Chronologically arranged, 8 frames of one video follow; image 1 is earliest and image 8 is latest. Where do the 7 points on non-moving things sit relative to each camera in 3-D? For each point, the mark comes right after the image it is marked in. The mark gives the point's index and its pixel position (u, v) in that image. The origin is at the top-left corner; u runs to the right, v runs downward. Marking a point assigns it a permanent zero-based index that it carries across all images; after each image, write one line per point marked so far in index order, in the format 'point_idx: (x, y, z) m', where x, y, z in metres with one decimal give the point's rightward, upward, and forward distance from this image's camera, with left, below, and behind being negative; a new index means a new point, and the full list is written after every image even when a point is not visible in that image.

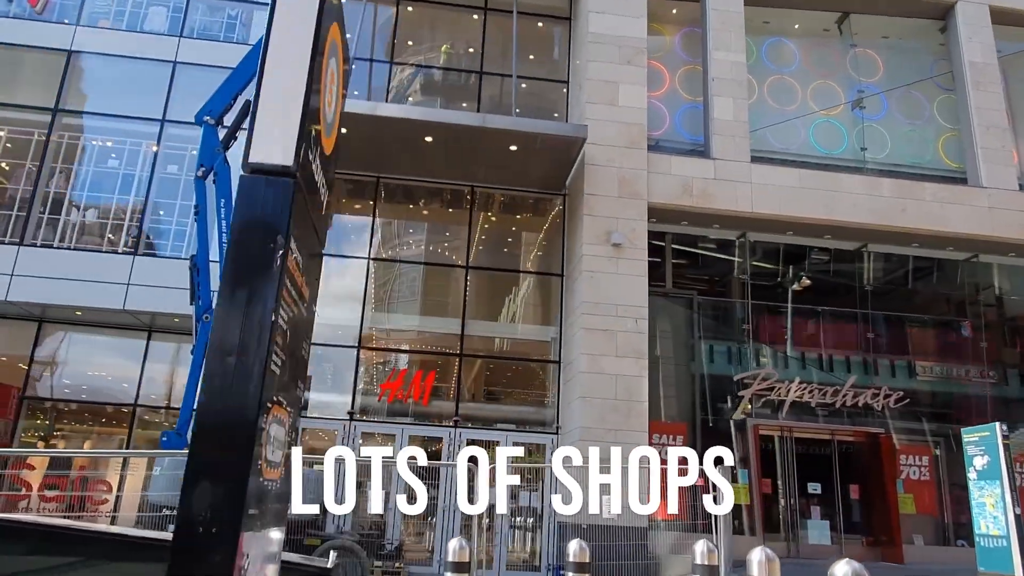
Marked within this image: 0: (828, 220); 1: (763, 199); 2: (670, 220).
0: (+6.4, +1.3, +14.5) m
1: (+5.0, +1.8, +14.5) m
2: (+3.3, +1.4, +15.1) m
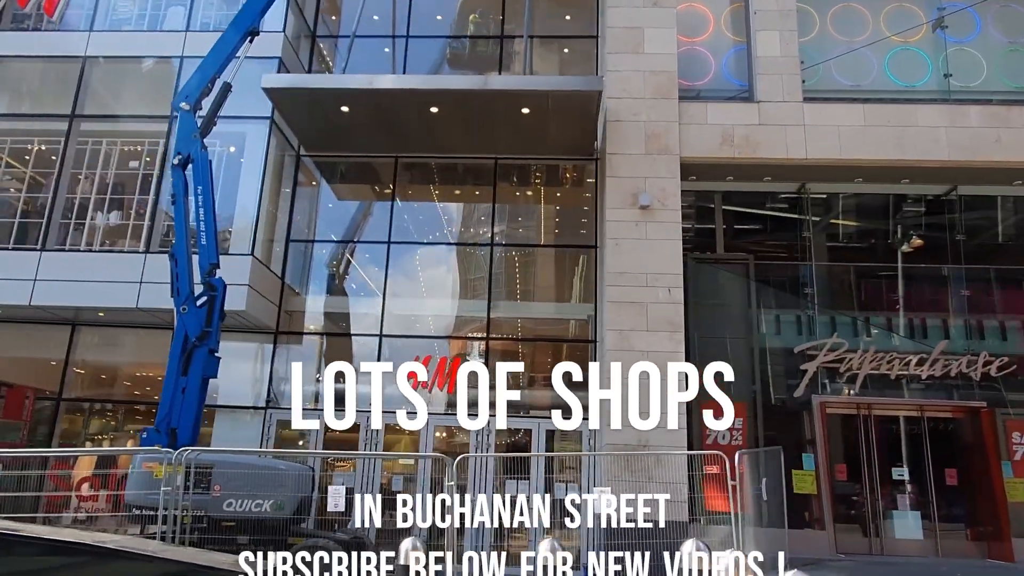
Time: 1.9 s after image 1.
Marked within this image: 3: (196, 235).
0: (+6.6, +2.1, +12.4) m
1: (+5.3, +2.5, +12.5) m
2: (+3.7, +2.1, +13.4) m
3: (-4.6, +0.8, +10.5) m
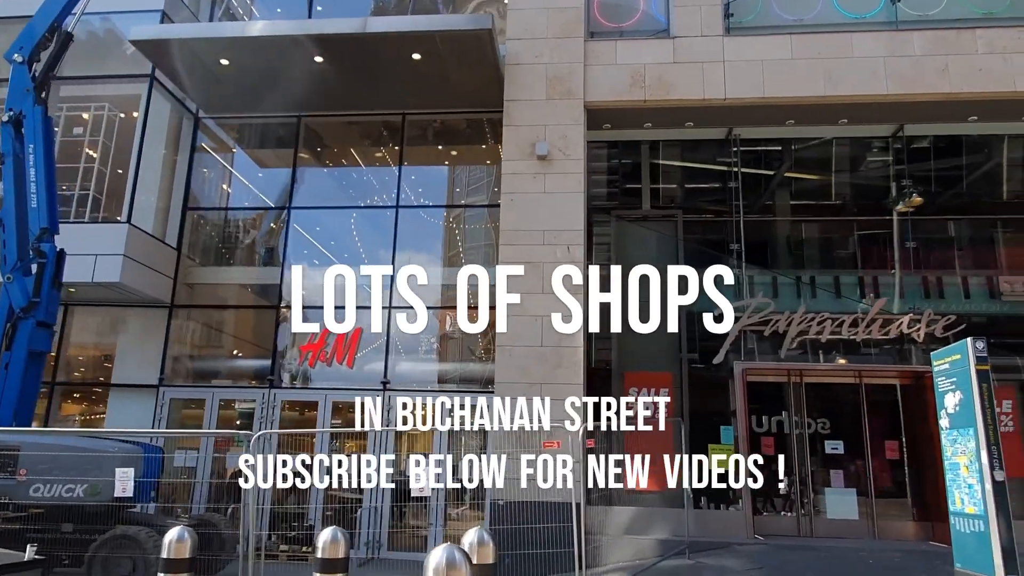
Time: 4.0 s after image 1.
0: (+4.8, +2.9, +11.0) m
1: (+3.5, +3.2, +11.2) m
2: (+2.0, +2.7, +12.1) m
3: (-6.4, +1.2, +9.6) m
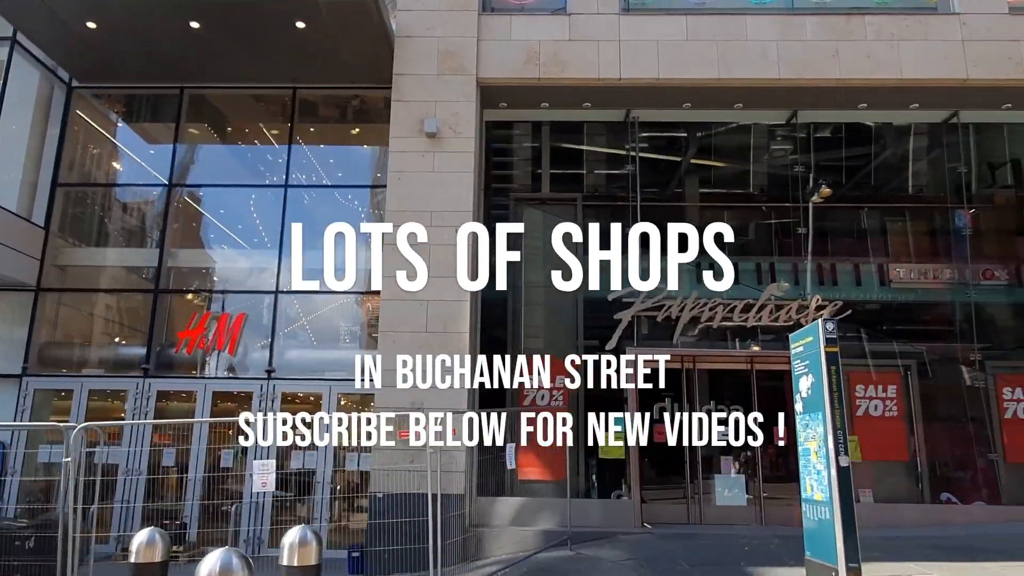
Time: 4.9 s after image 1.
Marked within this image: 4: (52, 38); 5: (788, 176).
0: (+3.2, +3.1, +10.8) m
1: (+1.8, +3.5, +10.9) m
2: (+0.3, +3.0, +11.8) m
3: (-7.9, +1.5, +8.6) m
4: (-7.4, +4.0, +11.7) m
5: (+4.8, +1.9, +12.6) m
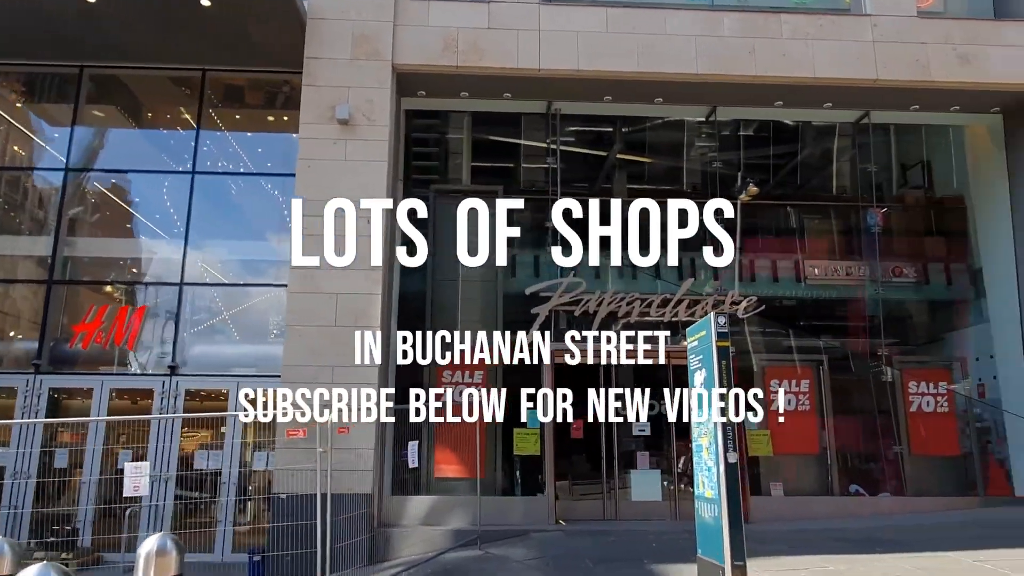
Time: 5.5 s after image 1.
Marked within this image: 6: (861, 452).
0: (+2.0, +3.1, +10.8) m
1: (+0.6, +3.6, +10.8) m
2: (-1.0, +3.1, +11.5) m
3: (-9.0, +1.6, +7.7) m
4: (-8.7, +4.2, +10.8) m
5: (+3.4, +2.0, +12.6) m
6: (+5.6, -2.6, +11.5) m
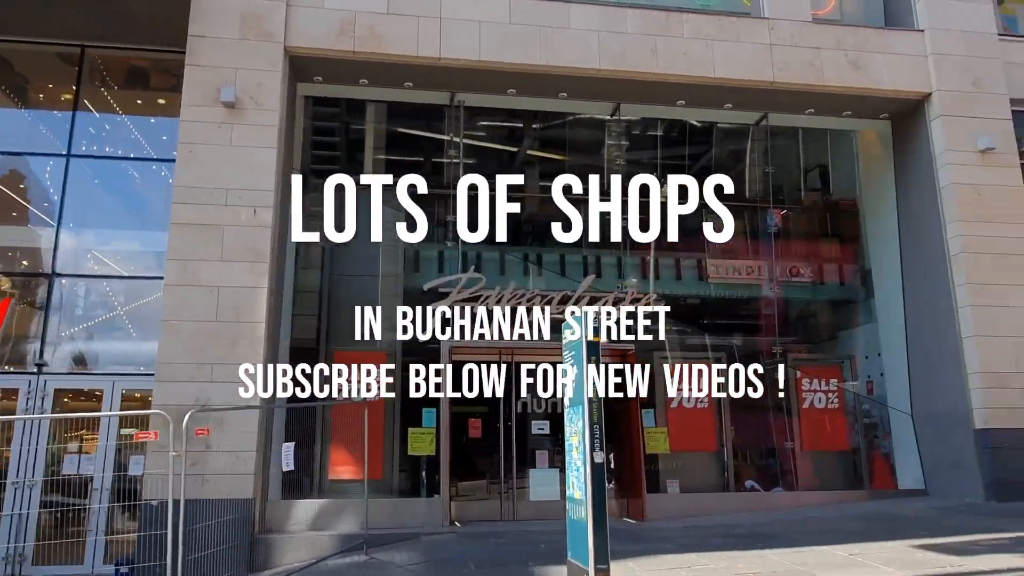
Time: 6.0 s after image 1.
0: (+0.5, +3.2, +10.6) m
1: (-0.8, +3.6, +10.5) m
2: (-2.5, +3.2, +11.0) m
3: (-10.1, +1.7, +6.5) m
4: (-10.1, +4.3, +9.7) m
5: (+1.8, +2.1, +12.6) m
6: (+4.0, -2.6, +11.7) m
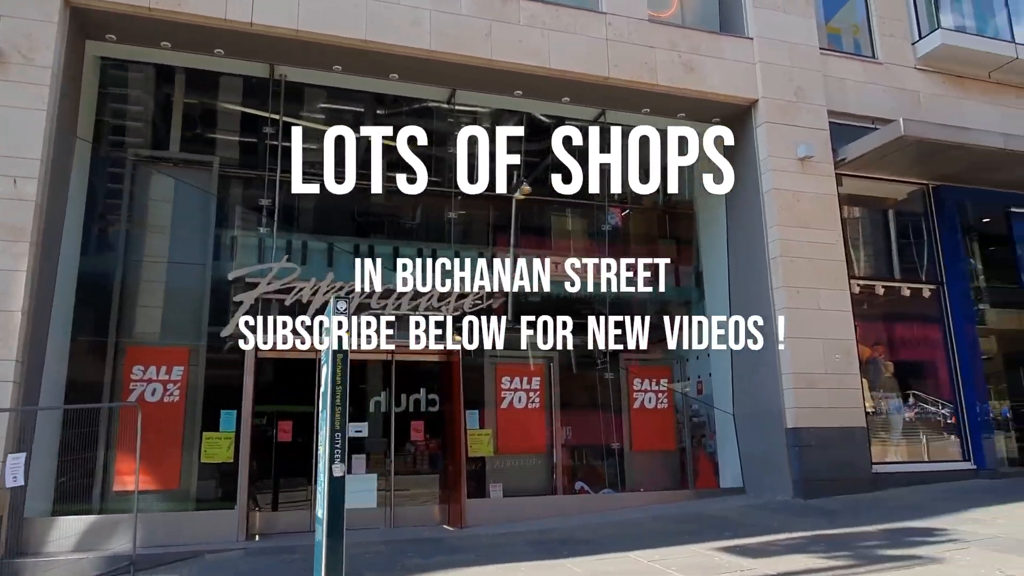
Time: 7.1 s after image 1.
0: (-1.9, +3.3, +9.9) m
1: (-3.2, +3.7, +9.5) m
2: (-5.0, +3.4, +9.8) m
3: (-11.7, +2.1, +4.1) m
4: (-12.2, +4.7, +7.2) m
5: (-1.0, +2.1, +12.1) m
6: (+1.2, -2.6, +11.5) m
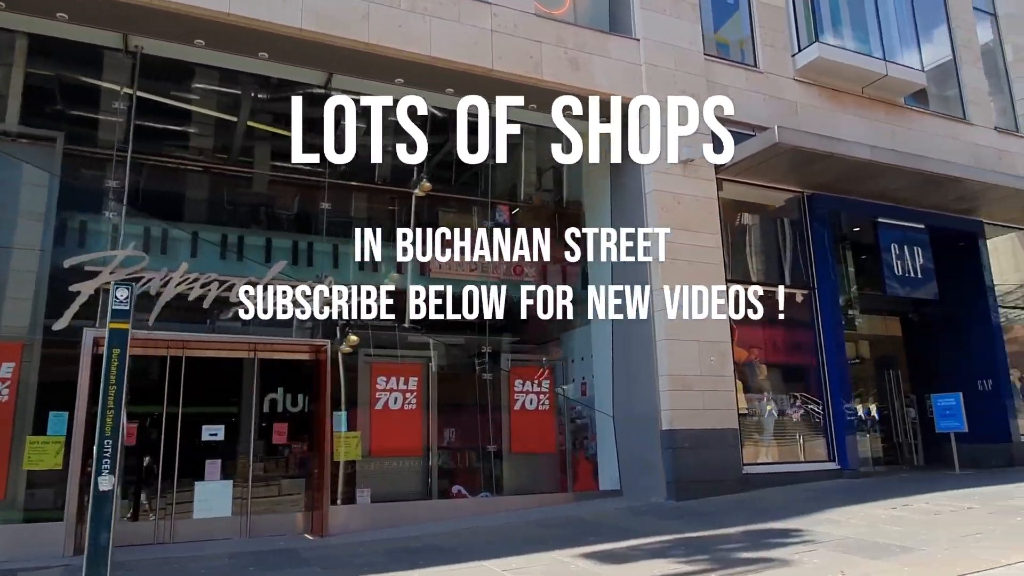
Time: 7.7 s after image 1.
0: (-3.5, +3.4, +9.2) m
1: (-4.7, +3.9, +8.7) m
2: (-6.5, +3.5, +8.8) m
3: (-12.5, +2.4, +2.3) m
4: (-13.3, +5.0, +5.3) m
5: (-2.9, +2.2, +11.5) m
6: (-0.7, -2.5, +11.2) m
